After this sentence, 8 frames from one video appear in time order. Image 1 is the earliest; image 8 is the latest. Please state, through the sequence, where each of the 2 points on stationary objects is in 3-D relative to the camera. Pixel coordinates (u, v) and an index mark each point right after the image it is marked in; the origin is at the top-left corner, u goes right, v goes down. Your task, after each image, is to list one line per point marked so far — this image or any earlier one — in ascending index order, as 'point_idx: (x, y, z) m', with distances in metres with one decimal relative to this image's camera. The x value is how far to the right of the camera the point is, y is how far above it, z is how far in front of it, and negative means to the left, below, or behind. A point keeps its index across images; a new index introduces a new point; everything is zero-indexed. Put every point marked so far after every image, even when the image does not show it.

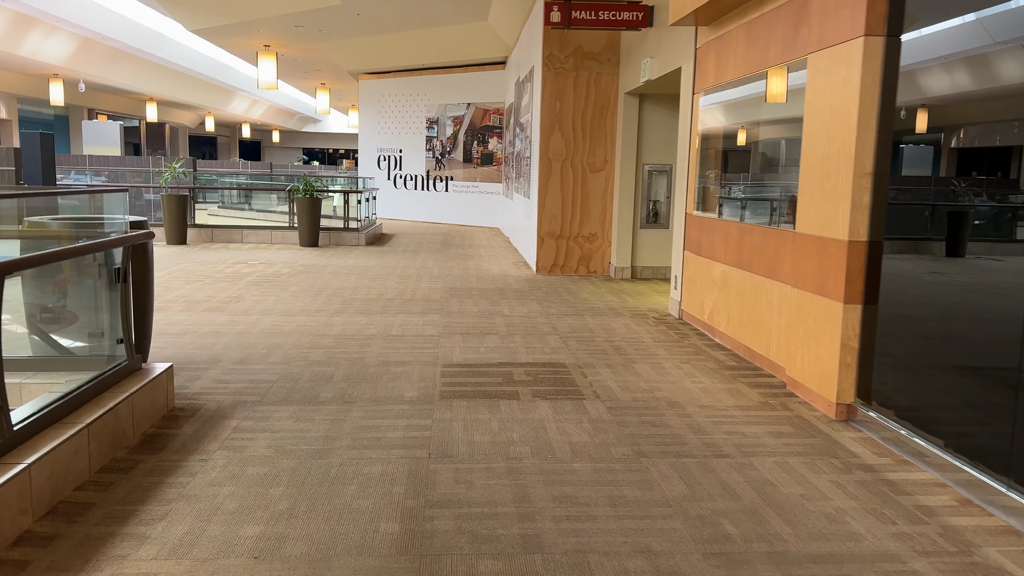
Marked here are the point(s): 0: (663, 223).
0: (+1.5, +0.6, +7.6) m
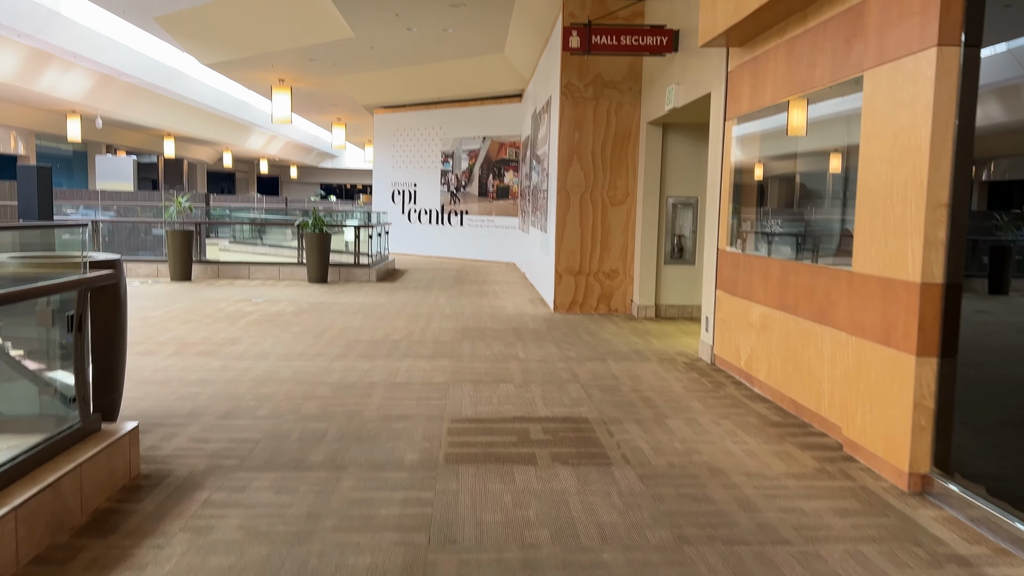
0: (+1.6, +0.3, +7.2) m
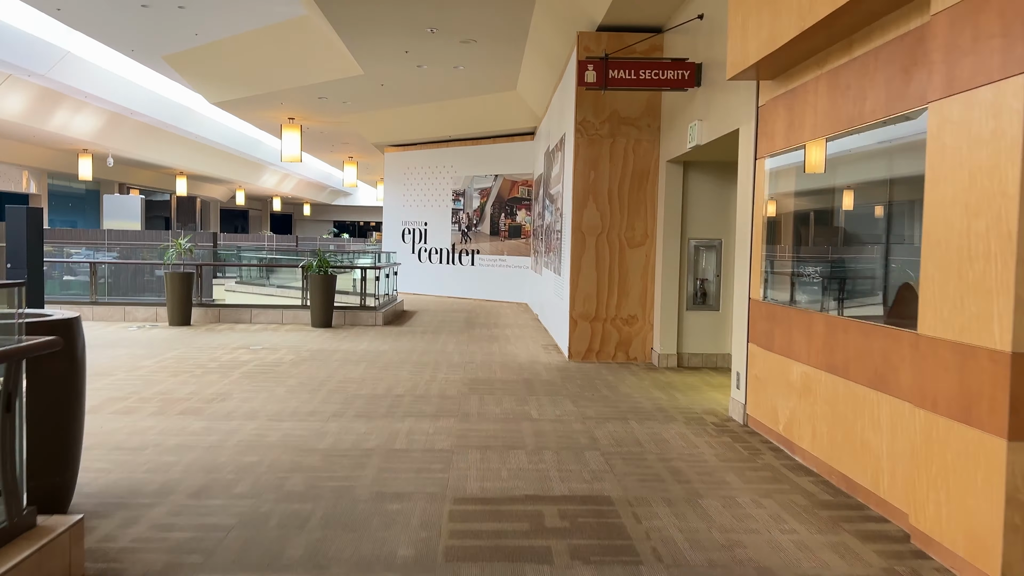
0: (+1.7, -0.1, +6.7) m
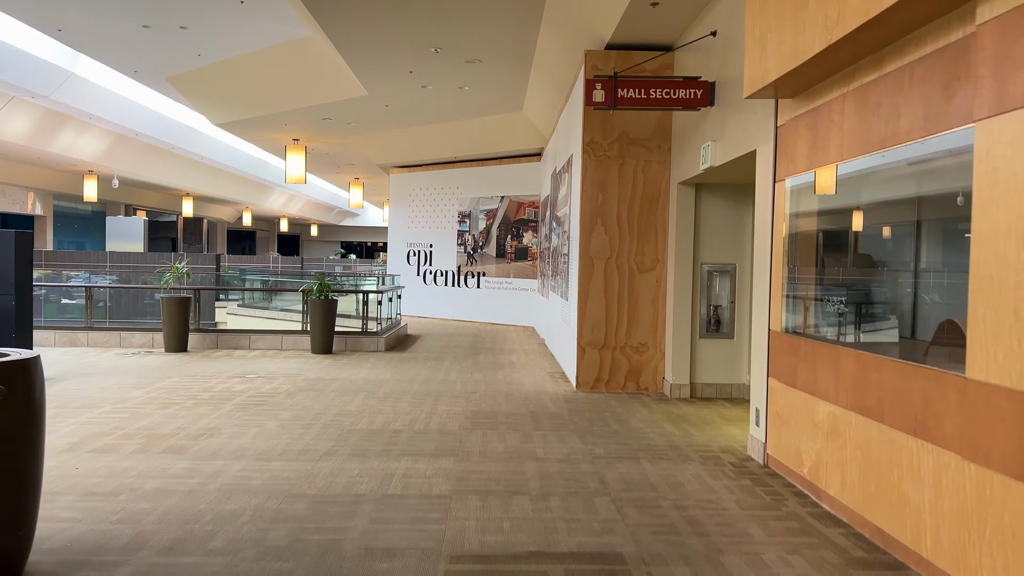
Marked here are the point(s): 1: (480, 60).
0: (+1.8, -0.4, +6.5) m
1: (-0.4, +2.7, +9.2) m
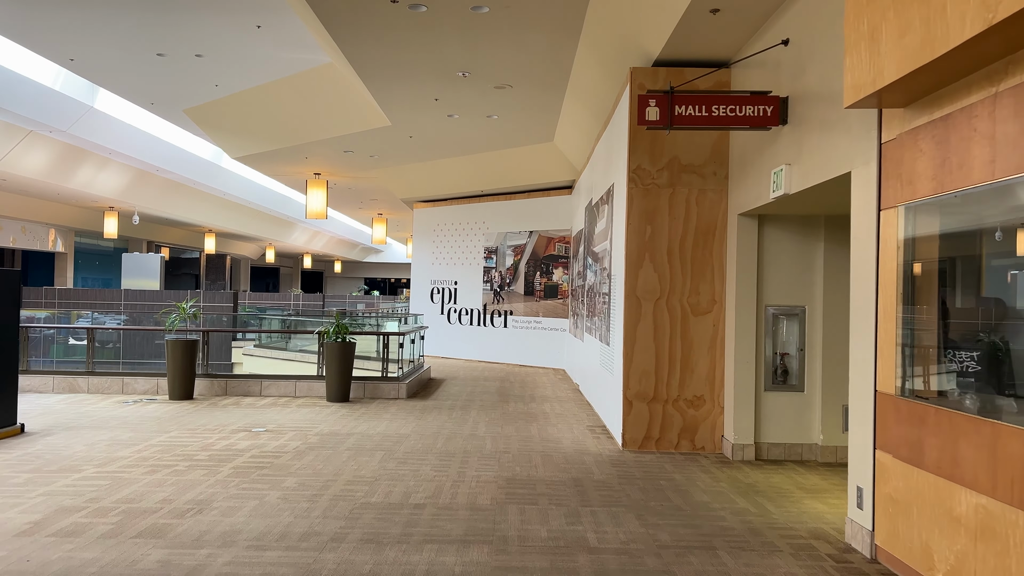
0: (+2.0, -0.7, +5.6) m
1: (0.0, +2.2, +8.6) m
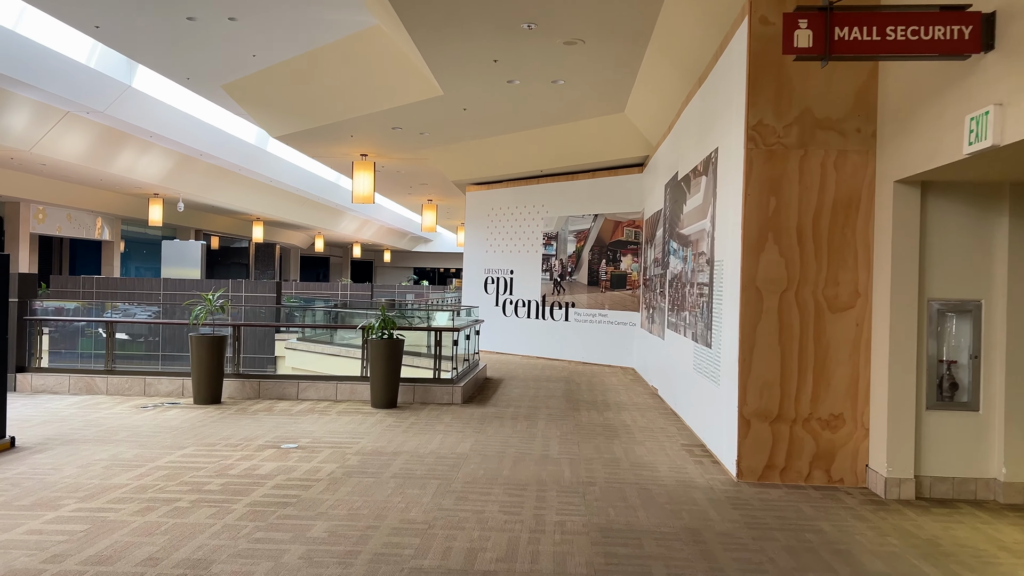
0: (+2.5, -0.6, +4.4) m
1: (+0.7, +2.3, +7.4) m
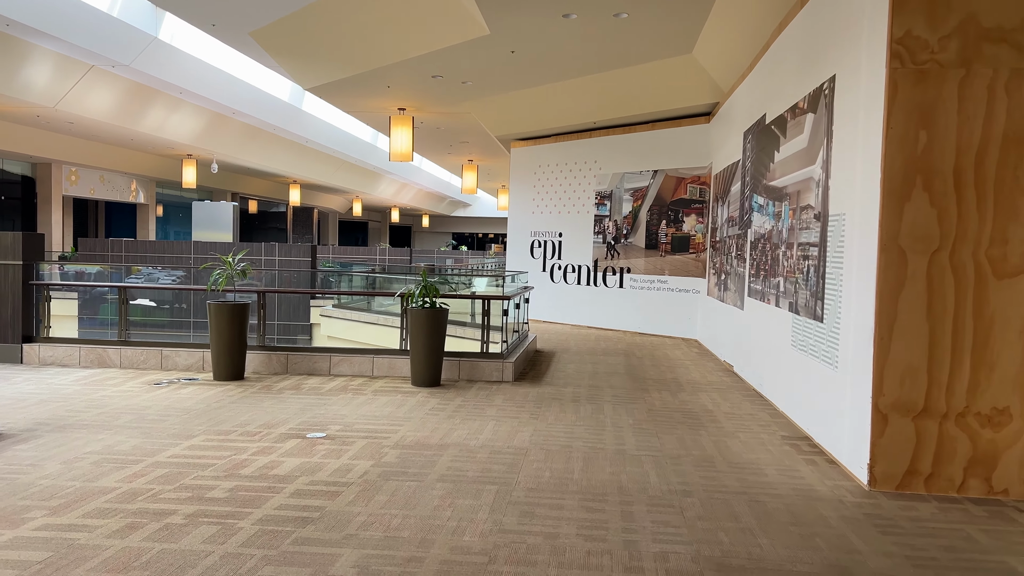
0: (+2.9, -0.5, +3.3) m
1: (+1.2, +2.6, +6.3) m
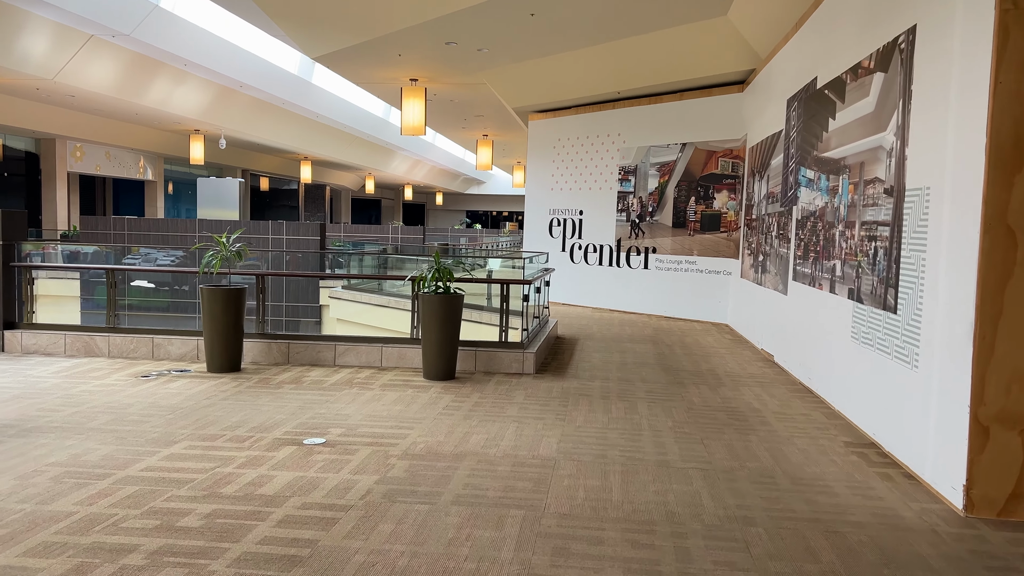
0: (+3.0, -0.4, +2.7) m
1: (+1.3, +2.8, +5.6) m
